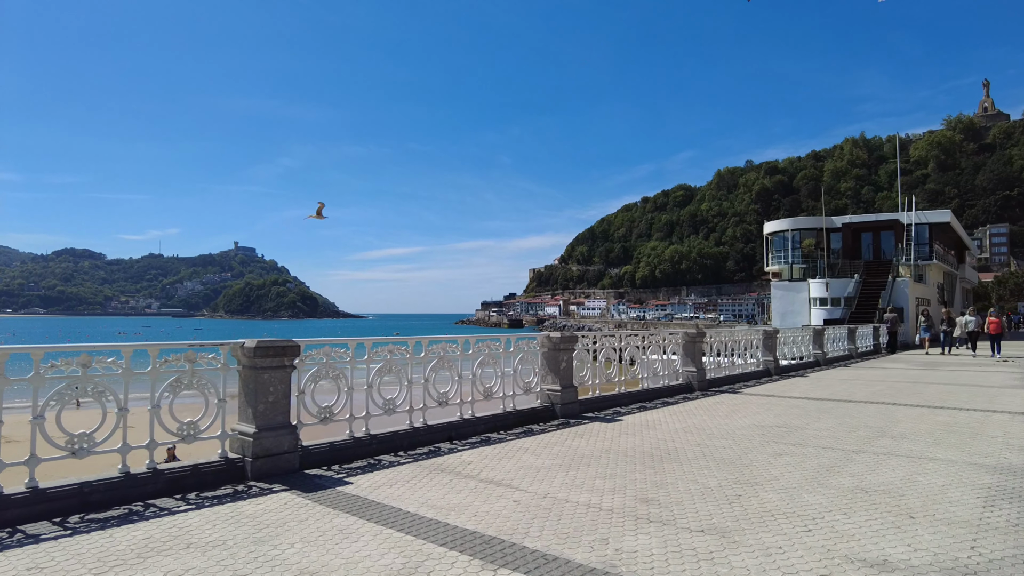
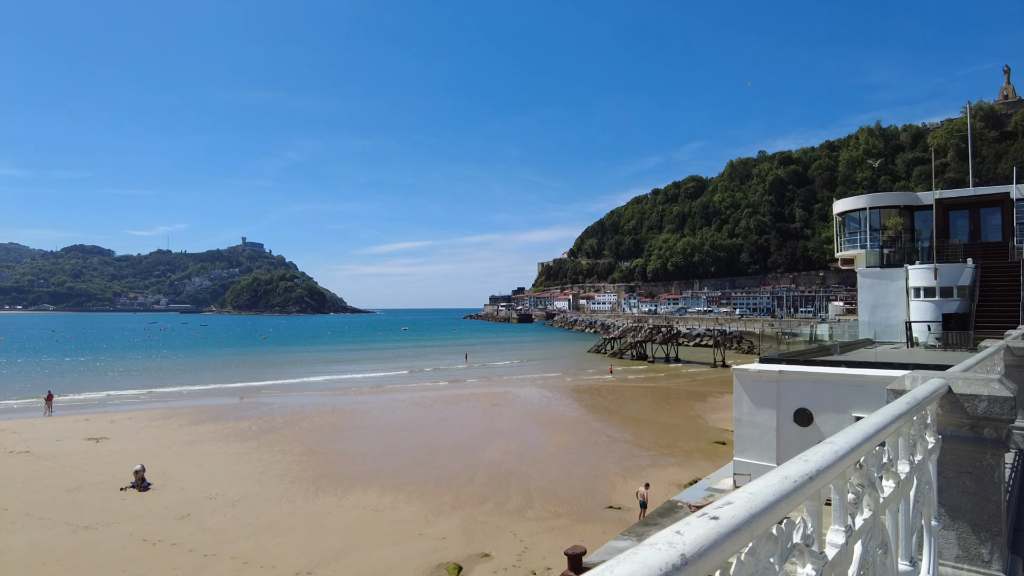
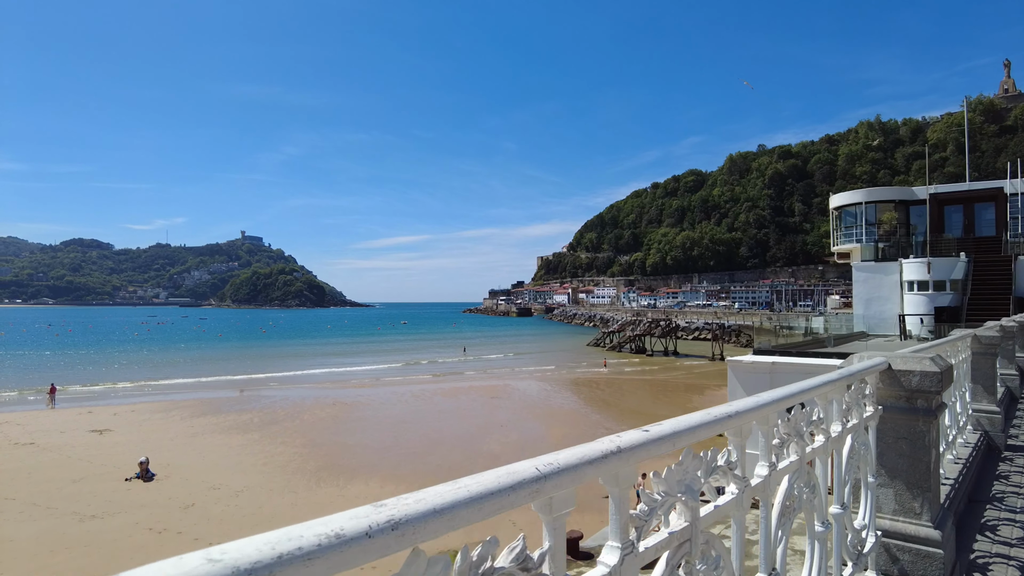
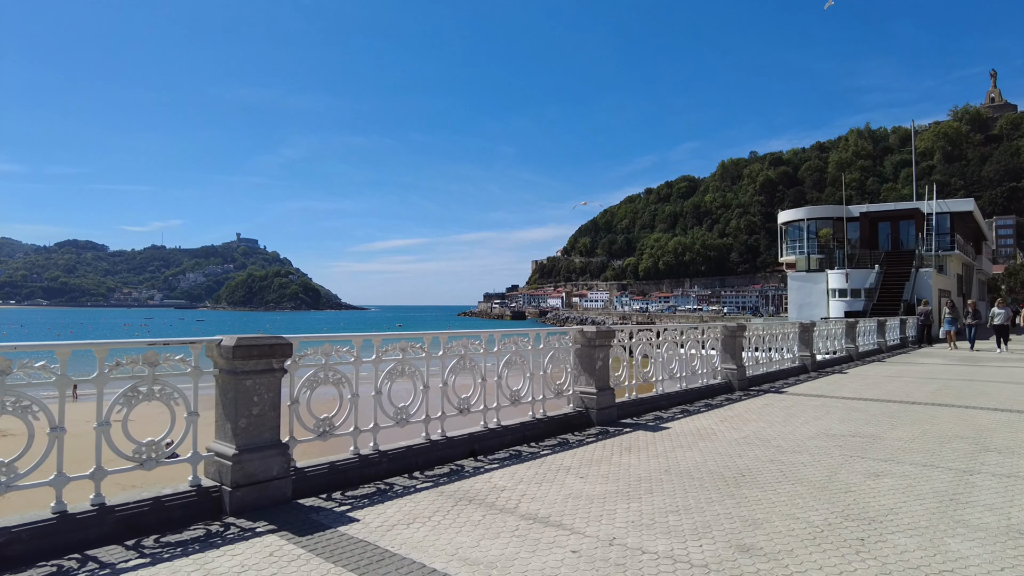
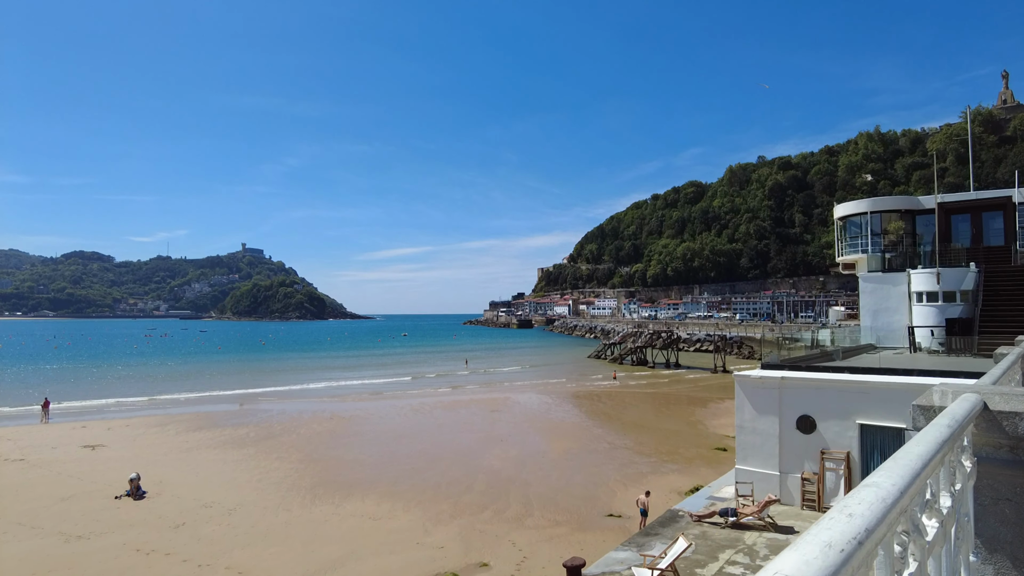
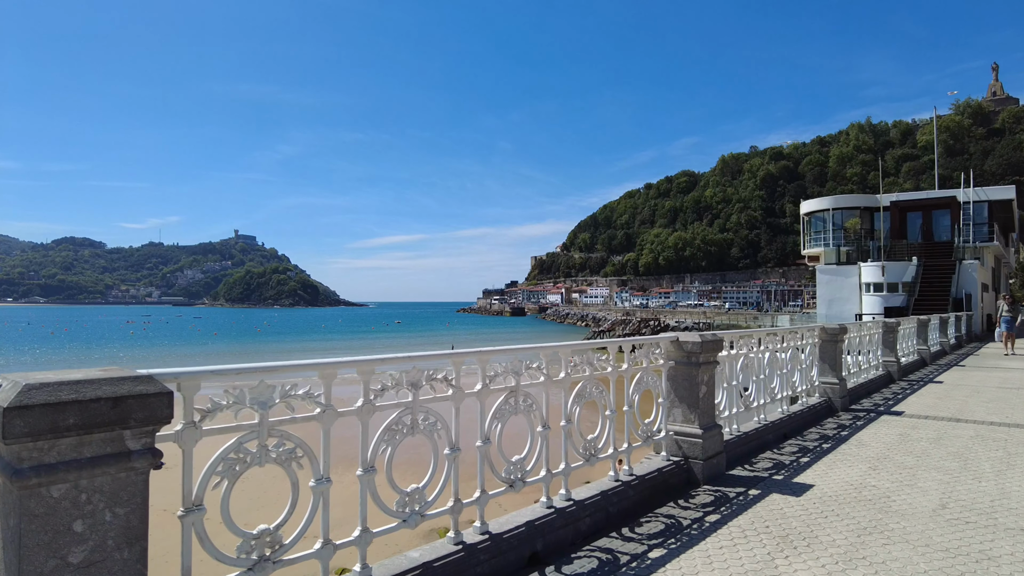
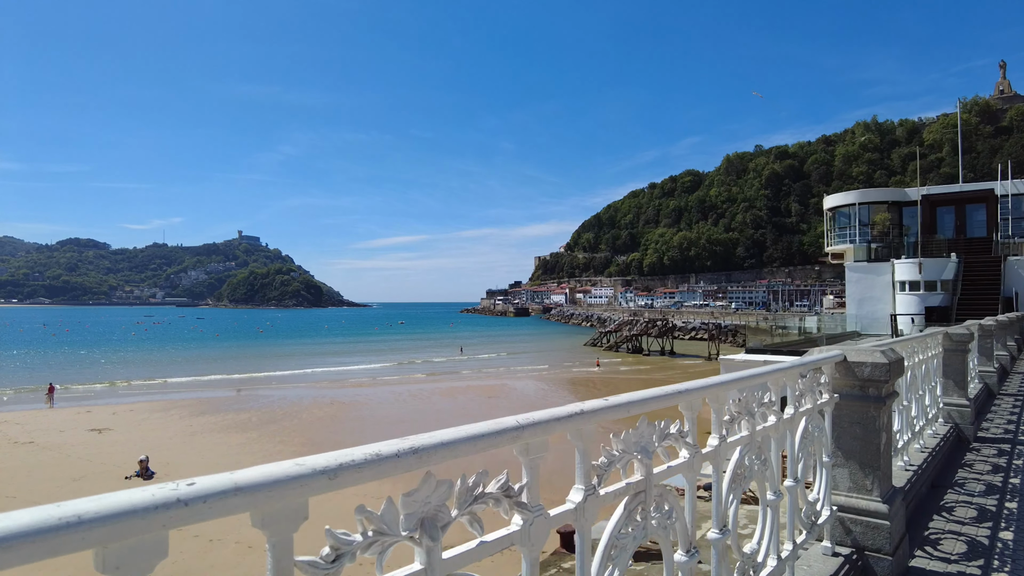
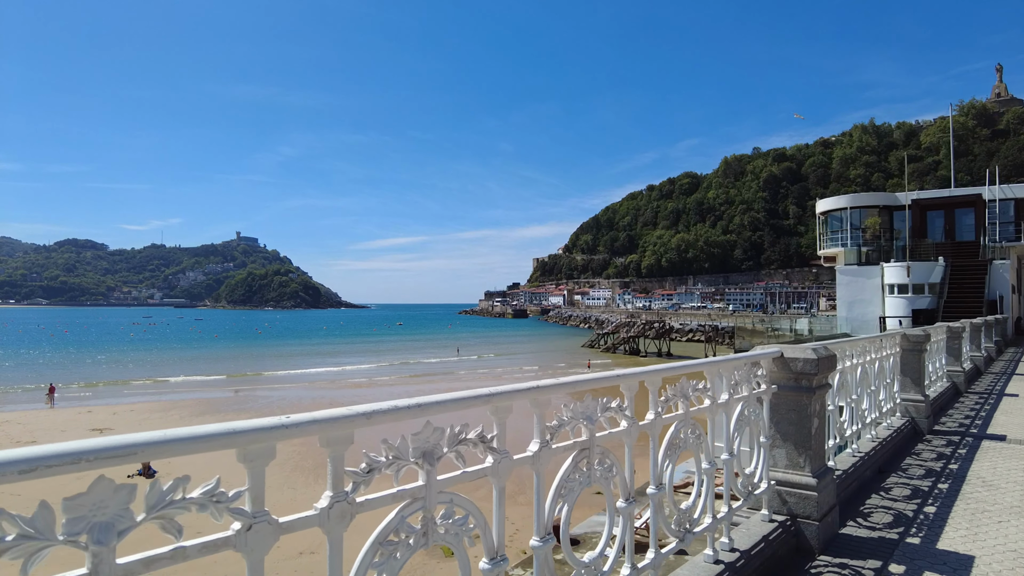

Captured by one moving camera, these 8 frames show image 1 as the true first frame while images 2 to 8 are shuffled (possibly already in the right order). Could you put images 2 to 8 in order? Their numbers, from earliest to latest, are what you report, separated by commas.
4, 6, 8, 7, 3, 2, 5
